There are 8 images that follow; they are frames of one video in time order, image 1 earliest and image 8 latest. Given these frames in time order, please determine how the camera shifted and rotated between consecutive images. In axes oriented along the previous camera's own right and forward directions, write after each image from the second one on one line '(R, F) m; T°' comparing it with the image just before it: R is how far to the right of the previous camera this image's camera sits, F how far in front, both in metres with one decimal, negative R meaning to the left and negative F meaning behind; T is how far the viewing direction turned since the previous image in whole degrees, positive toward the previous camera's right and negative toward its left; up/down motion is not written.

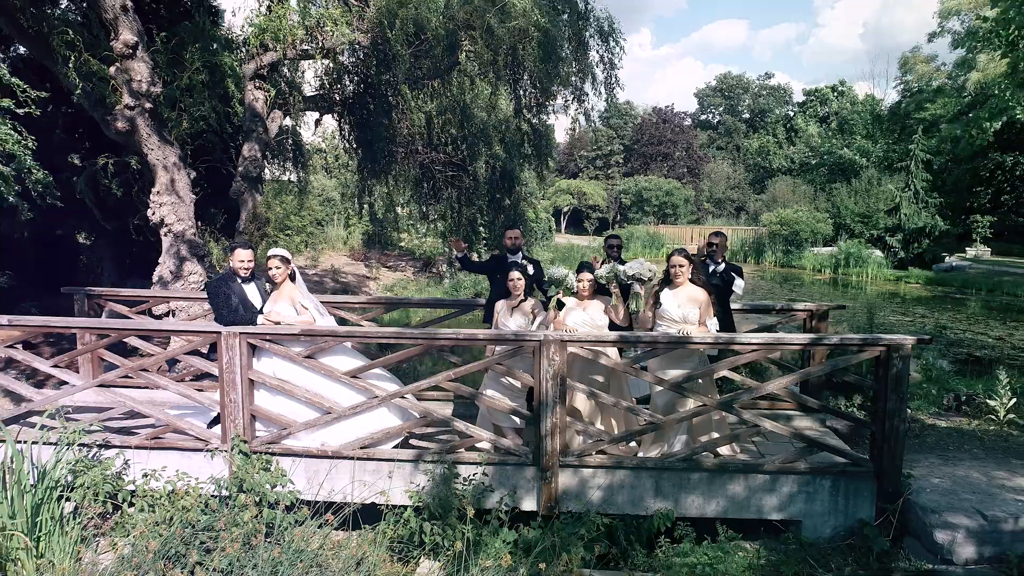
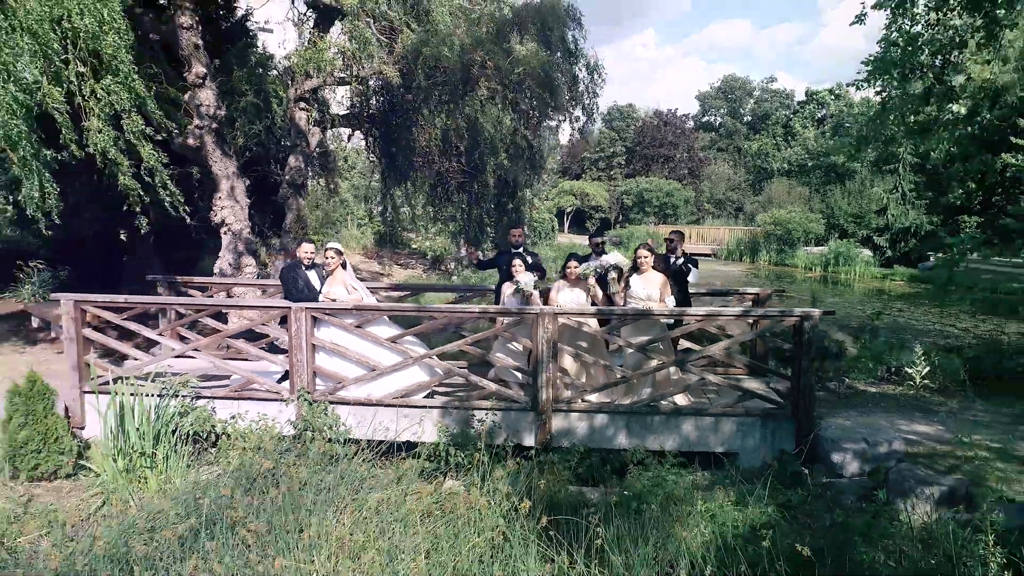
(0.0, -1.2) m; 0°
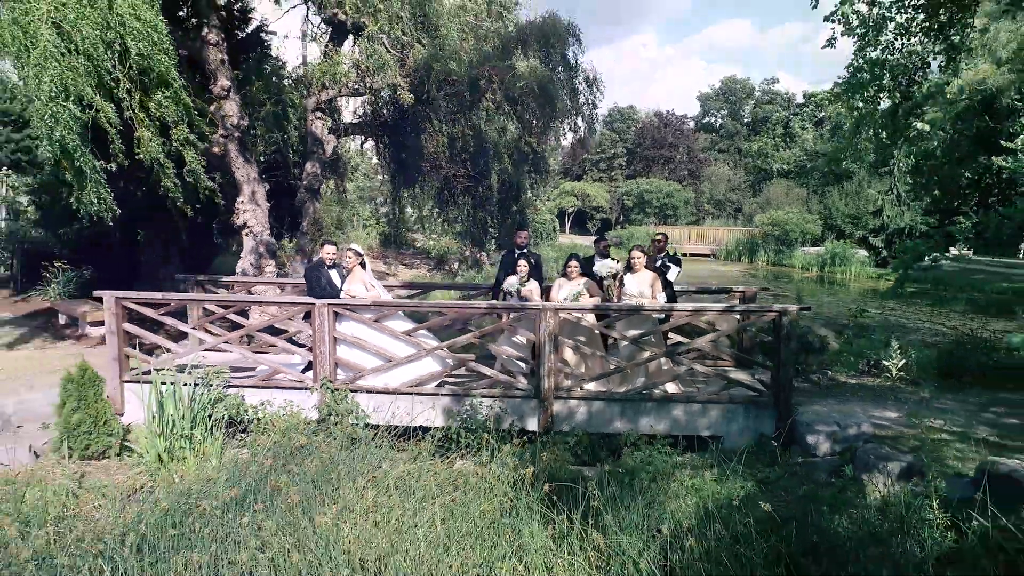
(0.0, -0.5) m; 0°
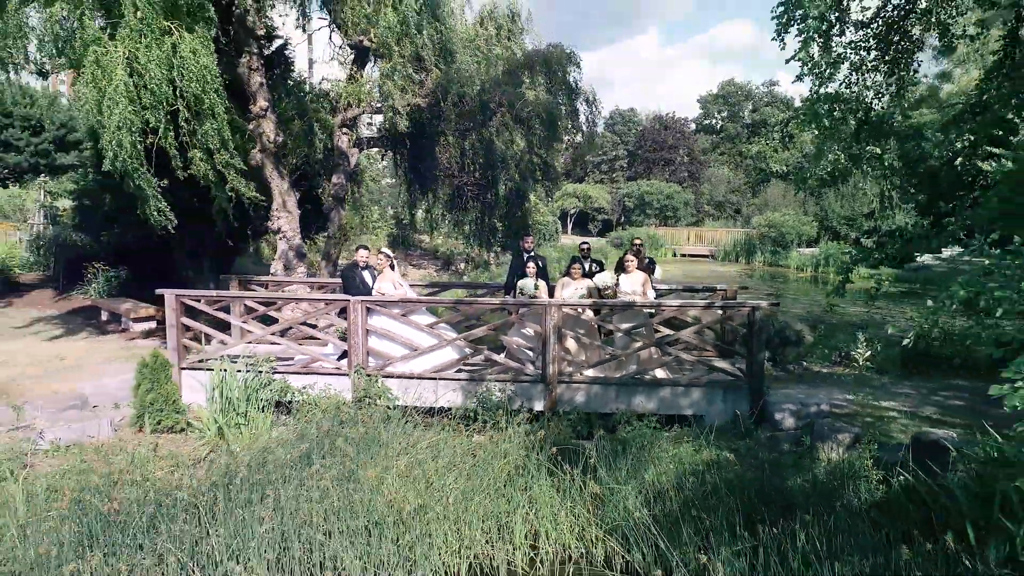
(-0.1, -0.9) m; 0°
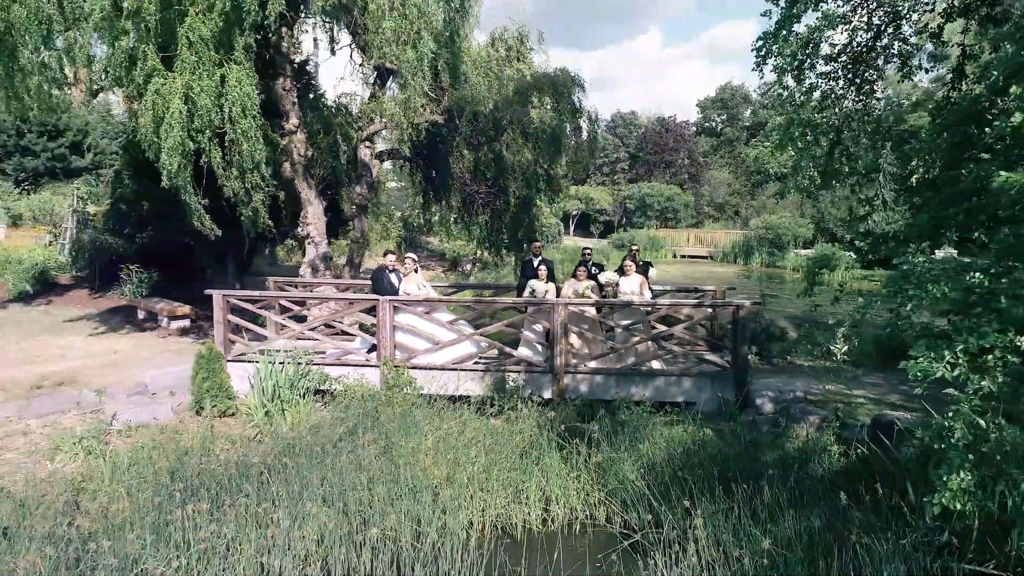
(-0.1, -0.8) m; 0°
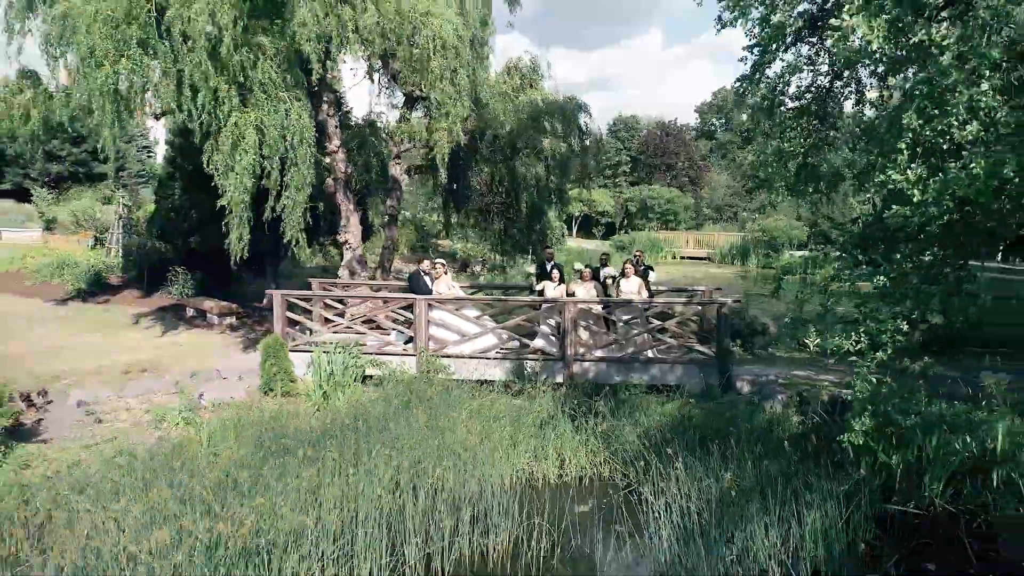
(-0.2, -1.3) m; 0°
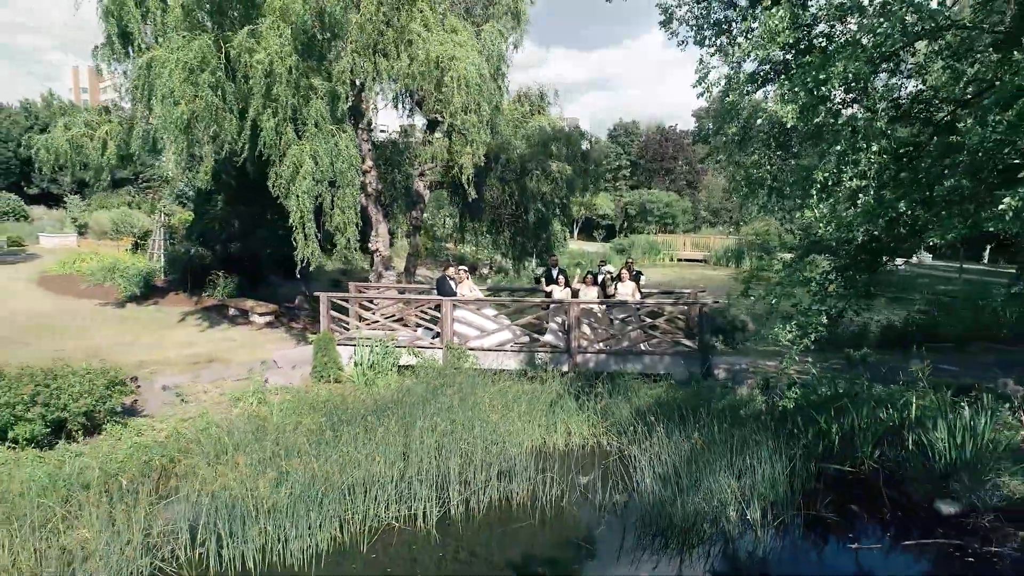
(-0.2, -1.5) m; 0°
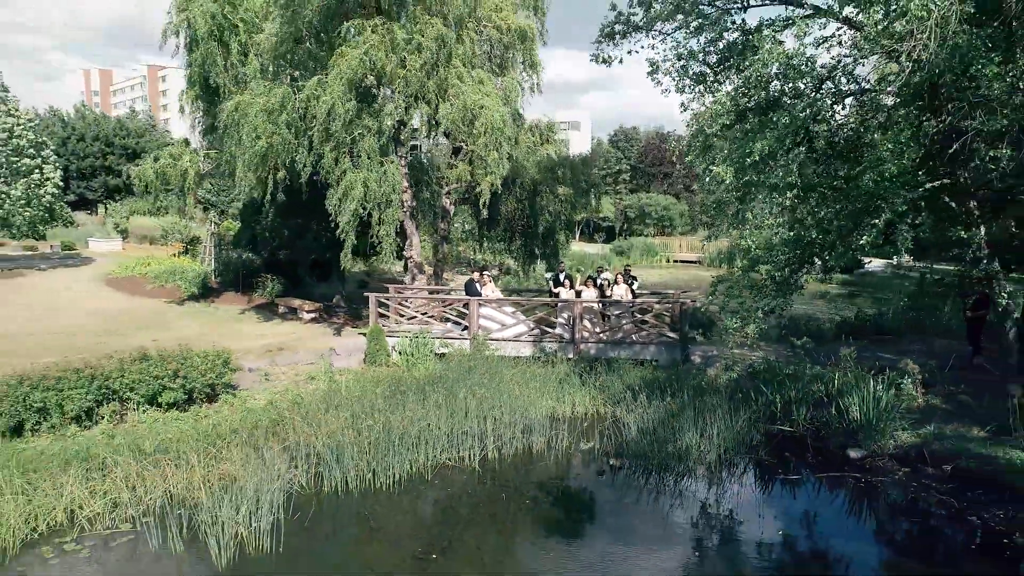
(-0.2, -2.3) m; 0°
